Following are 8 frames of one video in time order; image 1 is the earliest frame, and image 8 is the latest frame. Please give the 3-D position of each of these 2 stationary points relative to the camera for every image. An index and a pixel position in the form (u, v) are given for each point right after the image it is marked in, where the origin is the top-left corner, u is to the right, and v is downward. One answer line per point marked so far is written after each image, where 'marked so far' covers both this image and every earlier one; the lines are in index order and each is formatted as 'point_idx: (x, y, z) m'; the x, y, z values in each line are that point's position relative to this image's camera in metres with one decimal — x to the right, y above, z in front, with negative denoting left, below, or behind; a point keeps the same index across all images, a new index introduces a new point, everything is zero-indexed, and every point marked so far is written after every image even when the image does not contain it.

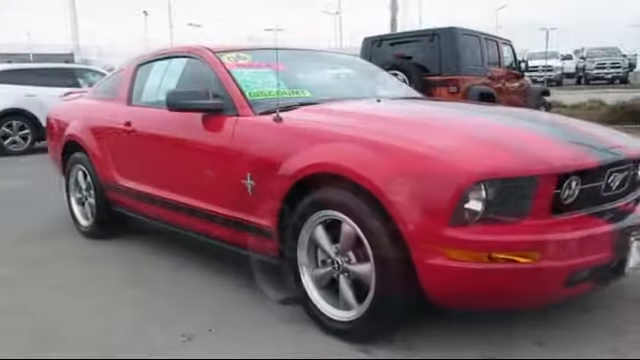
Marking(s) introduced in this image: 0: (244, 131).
0: (-0.5, +0.3, +3.8) m
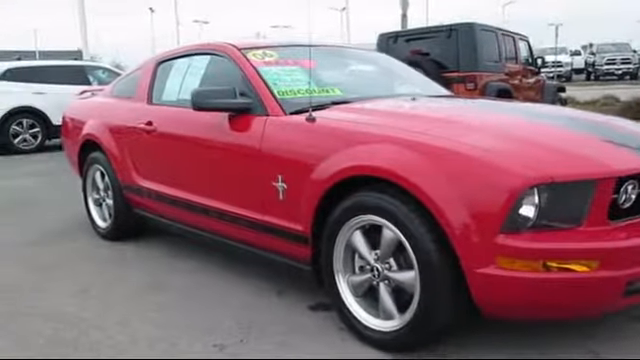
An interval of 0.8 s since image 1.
0: (-0.3, +0.3, +3.6) m
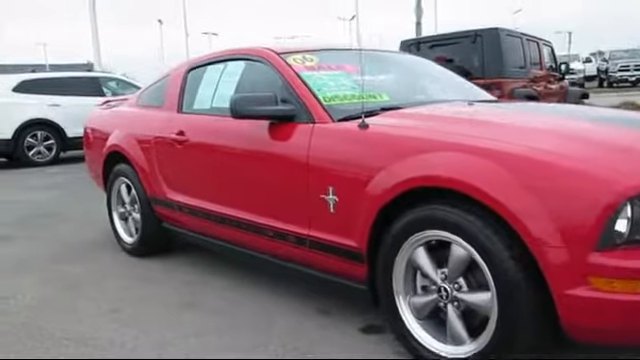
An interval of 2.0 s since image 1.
0: (0.0, +0.2, +3.4) m
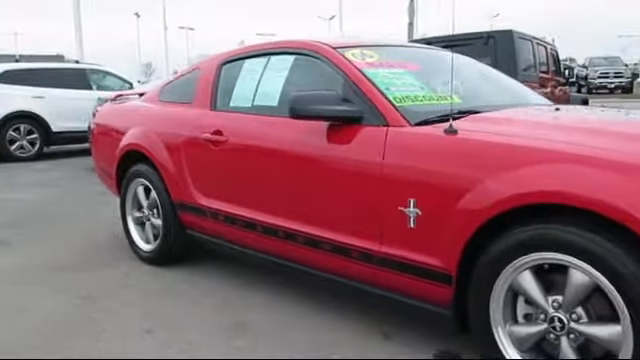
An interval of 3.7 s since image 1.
0: (+0.4, +0.2, +3.0) m
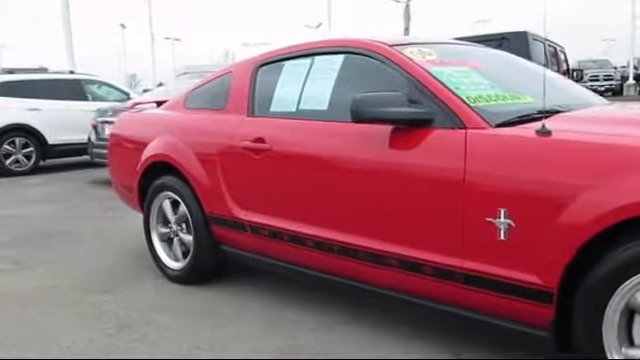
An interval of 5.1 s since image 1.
0: (+0.7, +0.1, +2.7) m
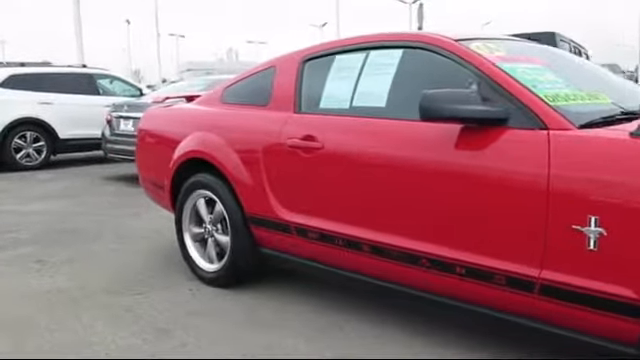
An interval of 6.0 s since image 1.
0: (+1.0, +0.1, +2.5) m
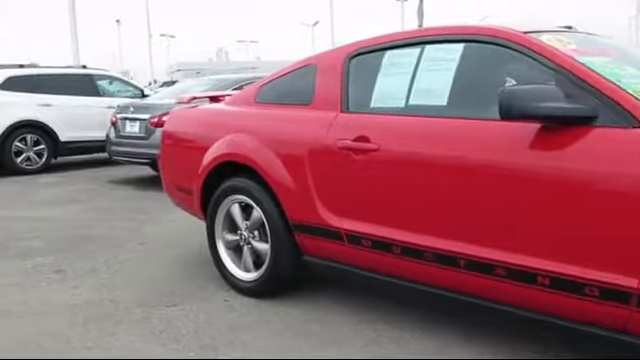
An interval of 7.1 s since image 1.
0: (+1.4, +0.1, +2.3) m
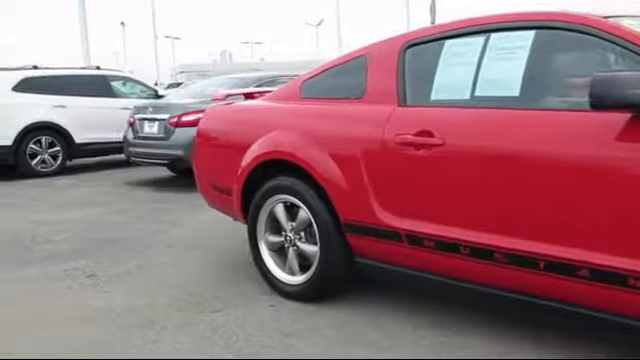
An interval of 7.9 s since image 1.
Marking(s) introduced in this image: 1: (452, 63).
0: (+1.7, +0.1, +2.1) m
1: (+0.7, +0.6, +3.2) m
